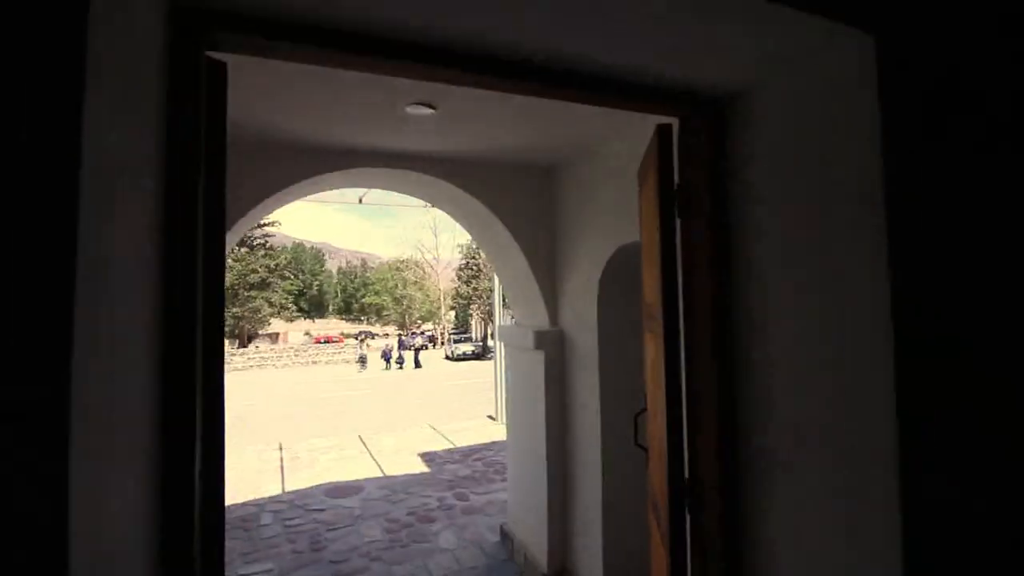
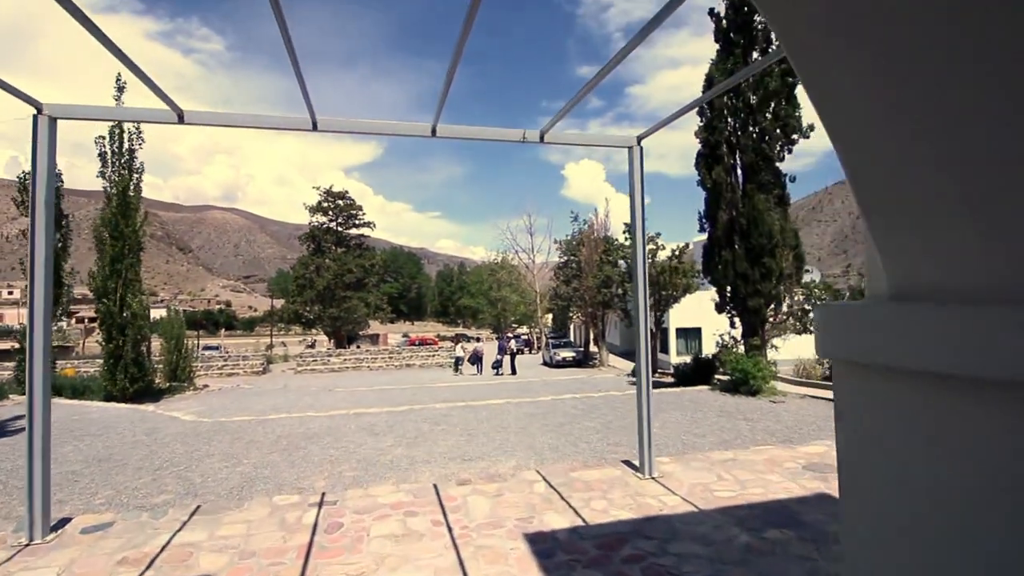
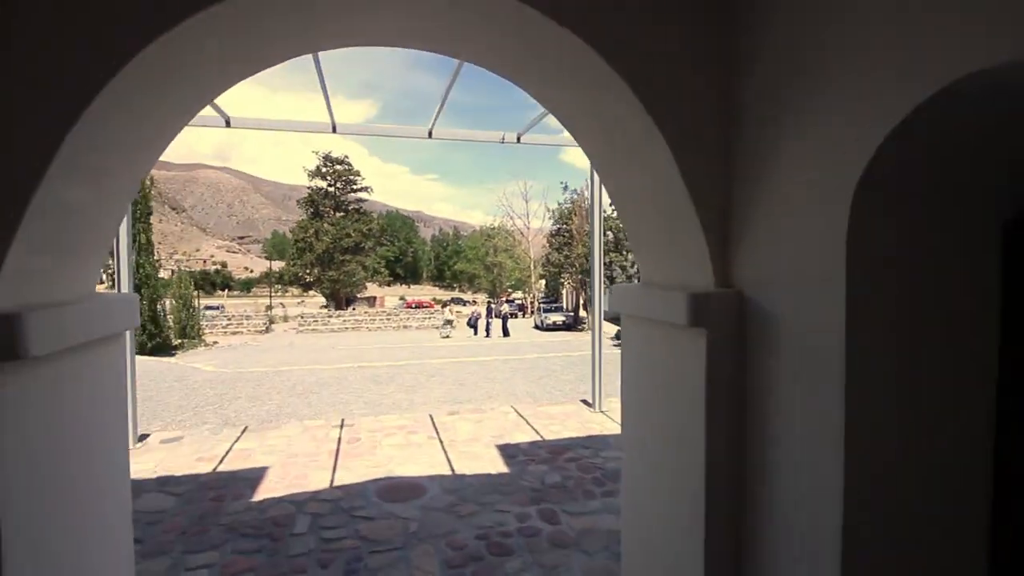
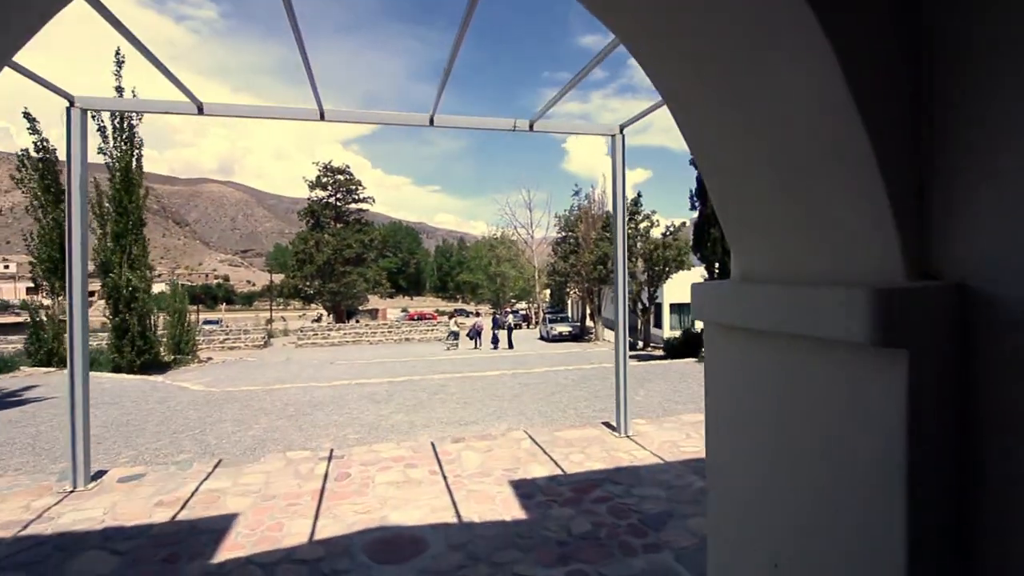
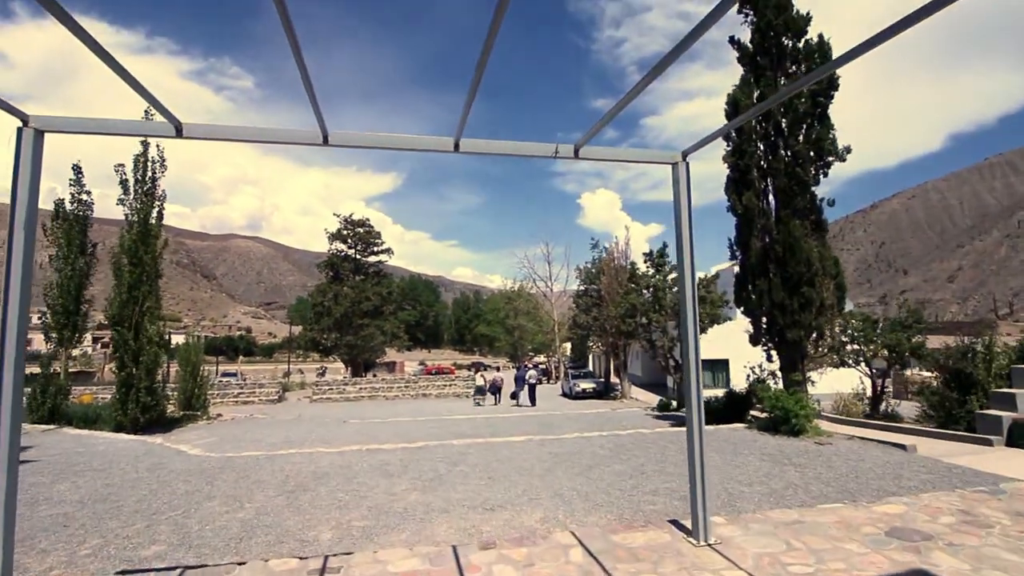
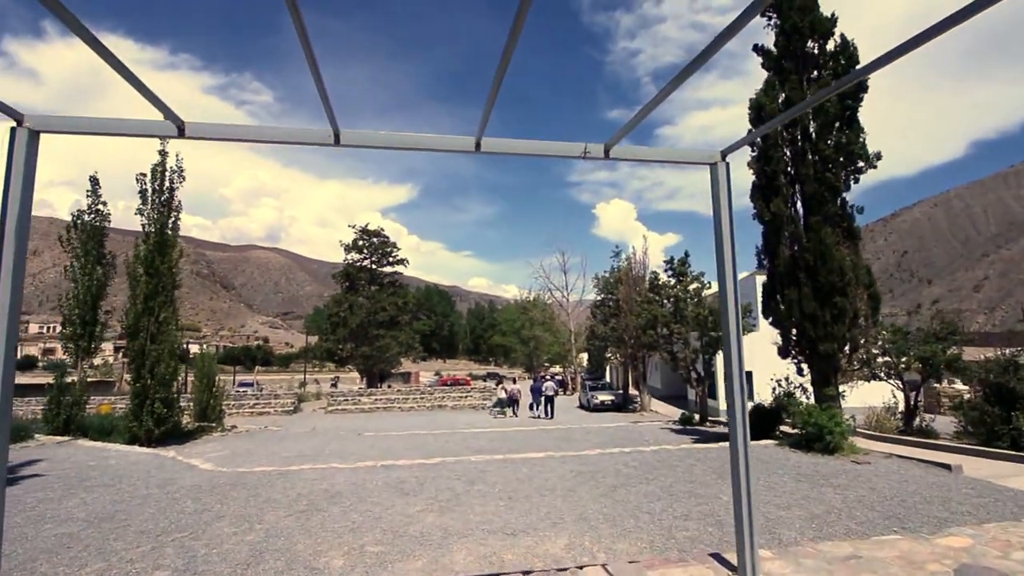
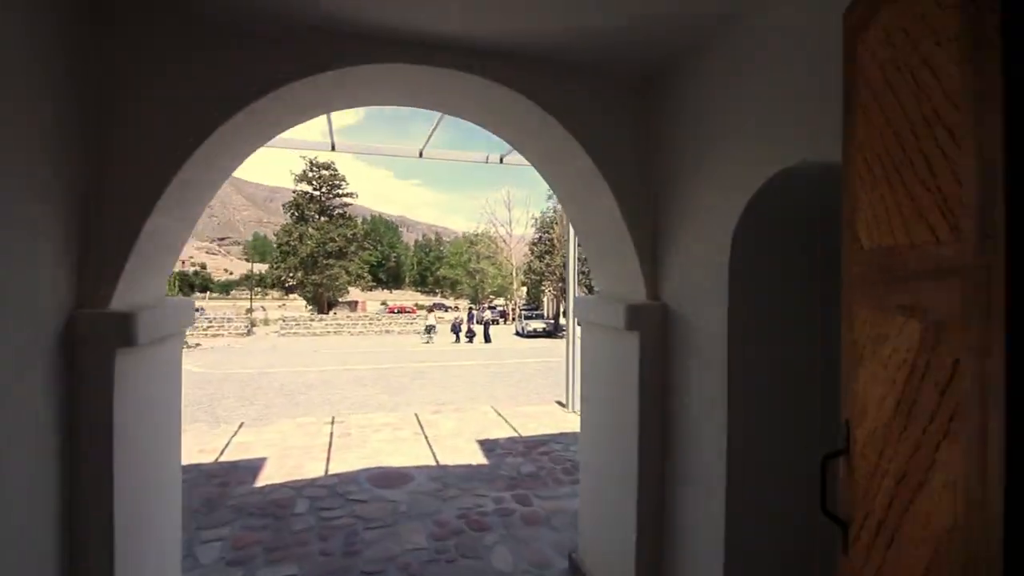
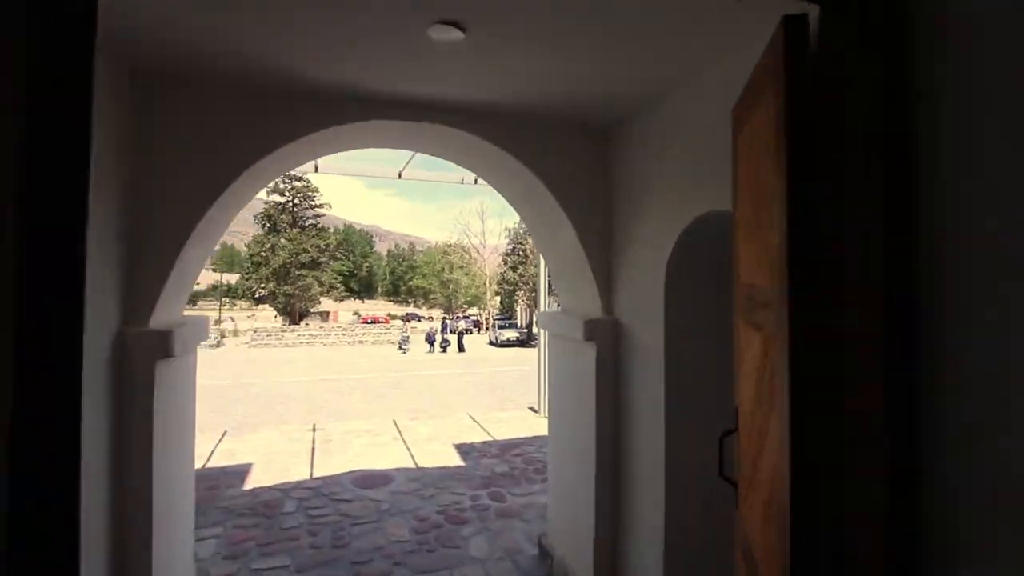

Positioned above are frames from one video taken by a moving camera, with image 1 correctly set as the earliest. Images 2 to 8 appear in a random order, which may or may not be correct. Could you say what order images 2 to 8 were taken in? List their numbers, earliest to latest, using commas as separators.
8, 7, 3, 4, 2, 5, 6
